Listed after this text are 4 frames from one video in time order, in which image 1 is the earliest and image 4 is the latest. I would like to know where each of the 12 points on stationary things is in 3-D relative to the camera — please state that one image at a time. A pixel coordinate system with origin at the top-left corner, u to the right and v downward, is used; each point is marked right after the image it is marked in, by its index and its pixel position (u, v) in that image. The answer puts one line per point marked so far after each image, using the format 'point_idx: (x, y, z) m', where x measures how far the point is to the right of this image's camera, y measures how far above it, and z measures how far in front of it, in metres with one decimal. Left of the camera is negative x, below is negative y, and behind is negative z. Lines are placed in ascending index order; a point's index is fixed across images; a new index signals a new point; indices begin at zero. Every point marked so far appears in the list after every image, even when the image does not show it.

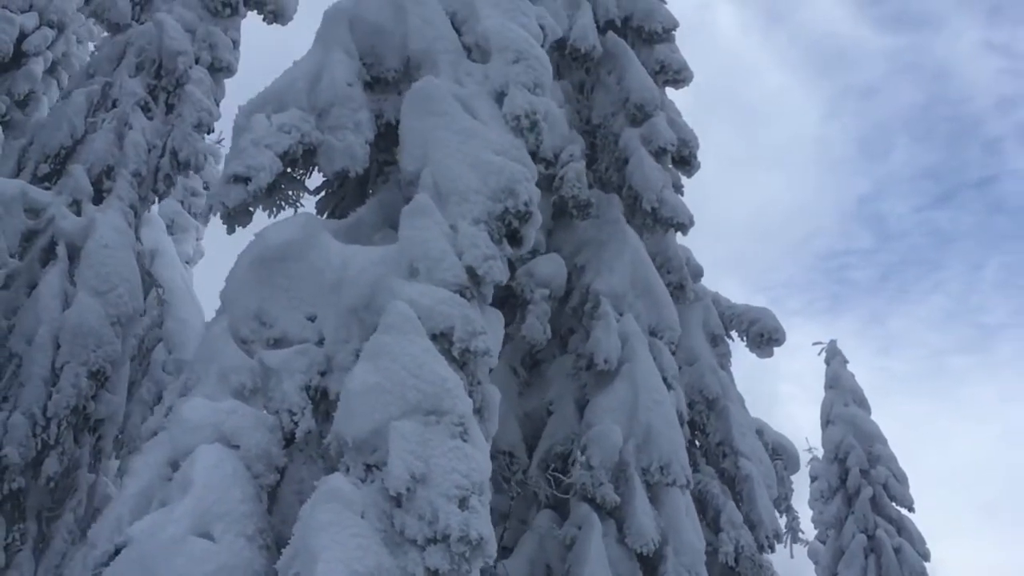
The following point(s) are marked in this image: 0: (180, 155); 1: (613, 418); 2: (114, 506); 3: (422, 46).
0: (-4.3, +1.7, +11.1) m
1: (+1.0, -1.2, +8.1) m
2: (-2.2, -1.2, +4.8) m
3: (-0.7, +2.0, +7.1) m
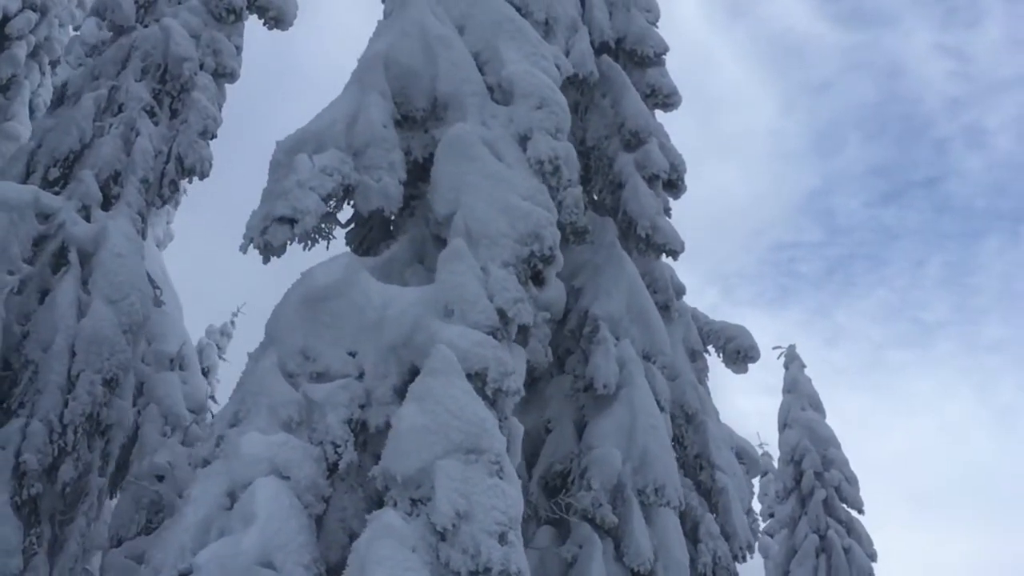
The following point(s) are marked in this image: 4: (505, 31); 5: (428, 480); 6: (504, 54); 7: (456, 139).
0: (-4.3, +1.7, +11.3) m
1: (+1.0, -1.5, +8.6) m
2: (-2.0, -1.5, +5.1) m
3: (-0.5, +1.7, +7.4) m
4: (-0.1, +2.4, +7.9) m
5: (-0.5, -1.2, +5.3) m
6: (-0.1, +2.1, +7.7) m
7: (-0.4, +1.2, +7.1) m
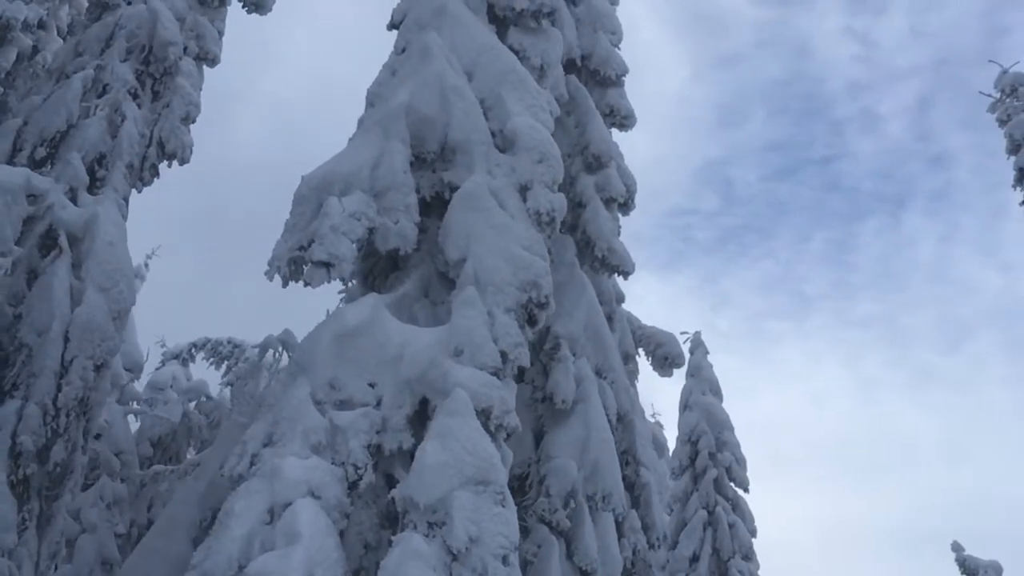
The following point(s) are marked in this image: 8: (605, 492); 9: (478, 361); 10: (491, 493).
0: (-4.6, +1.9, +11.6) m
1: (+0.6, -1.9, +9.7) m
2: (-2.0, -1.8, +5.9) m
3: (-0.5, +1.5, +8.2) m
4: (0.0, +2.1, +8.7) m
5: (-0.5, -1.6, +6.2) m
6: (0.0, +1.8, +8.5) m
7: (-0.4, +0.9, +7.9) m
8: (+1.0, -2.3, +9.5) m
9: (-0.3, -0.6, +7.0) m
10: (-0.2, -1.5, +6.3) m
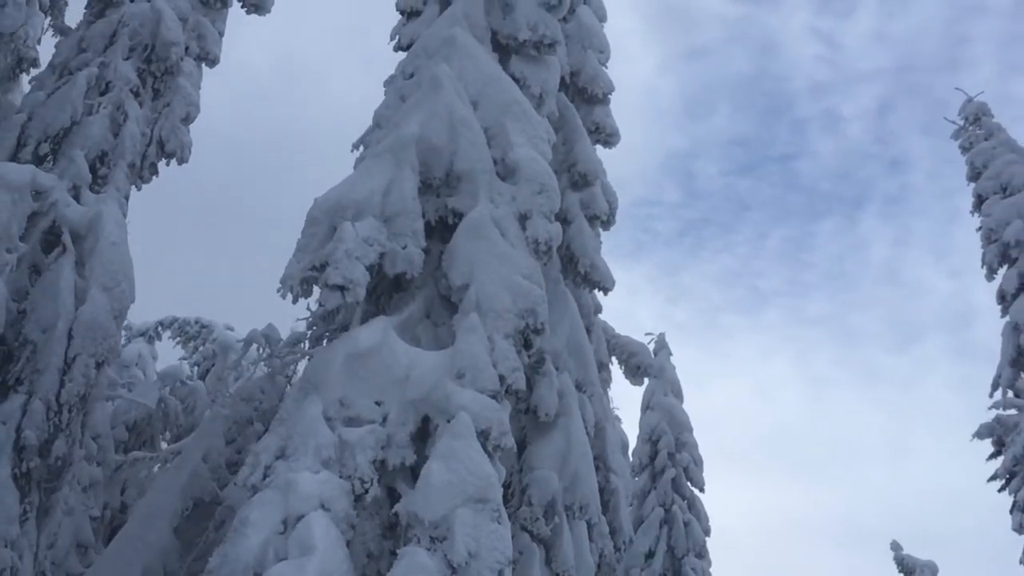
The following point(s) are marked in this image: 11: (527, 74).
0: (-4.7, +1.9, +11.8) m
1: (+0.4, -2.1, +10.2) m
2: (-2.0, -2.0, +6.3) m
3: (-0.5, +1.2, +8.6) m
4: (0.0, +1.9, +9.1) m
5: (-0.5, -1.8, +6.7) m
6: (0.0, +1.6, +8.9) m
7: (-0.4, +0.7, +8.3) m
8: (+0.8, -2.5, +10.1) m
9: (-0.3, -0.8, +7.4) m
10: (-0.2, -1.8, +6.8) m
11: (+0.2, +2.6, +10.2) m
